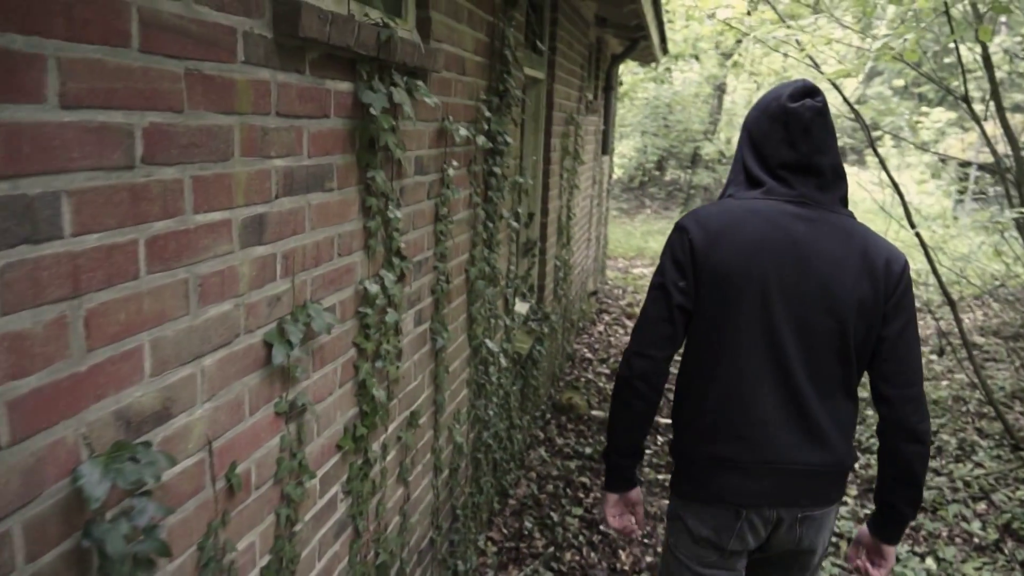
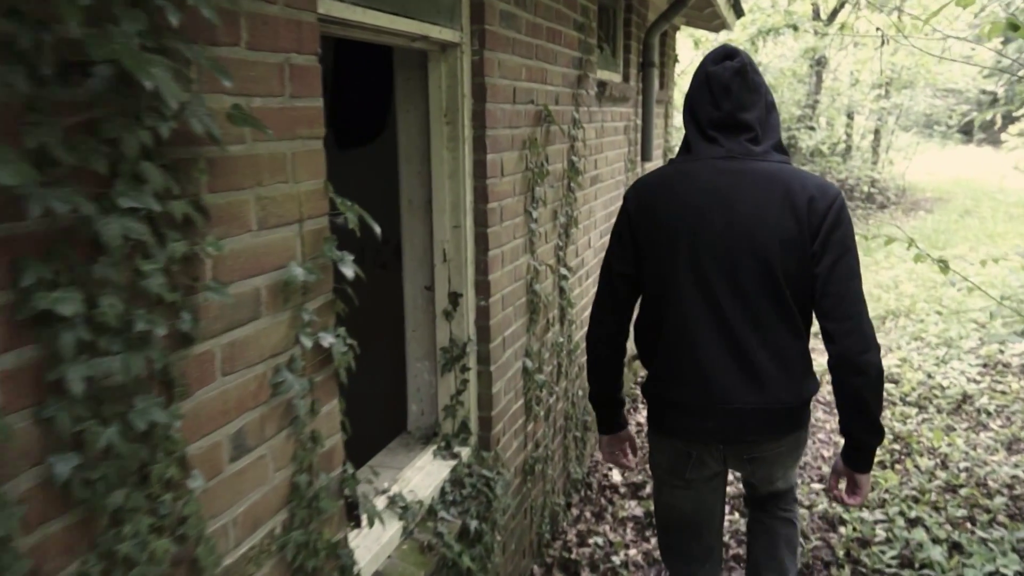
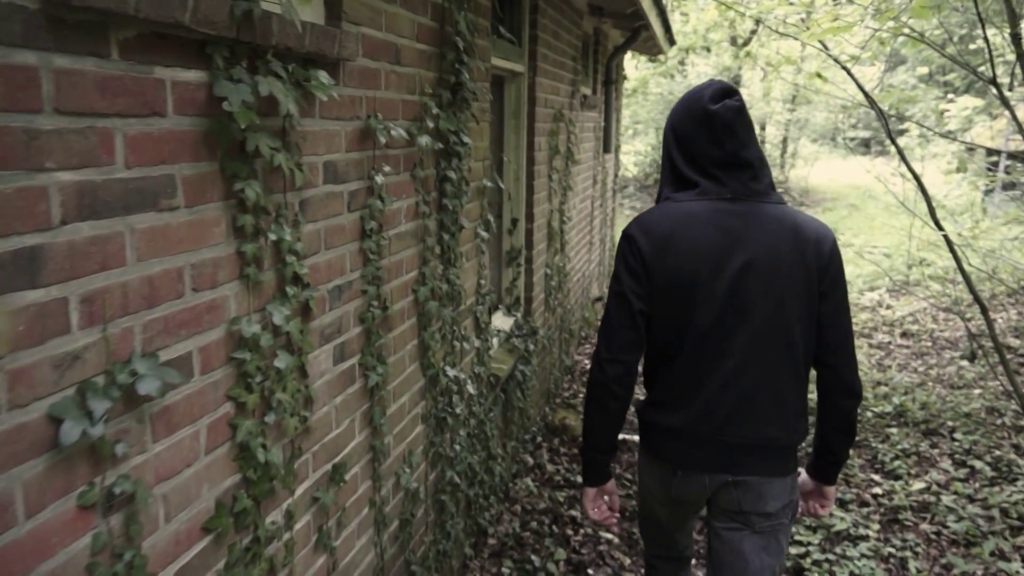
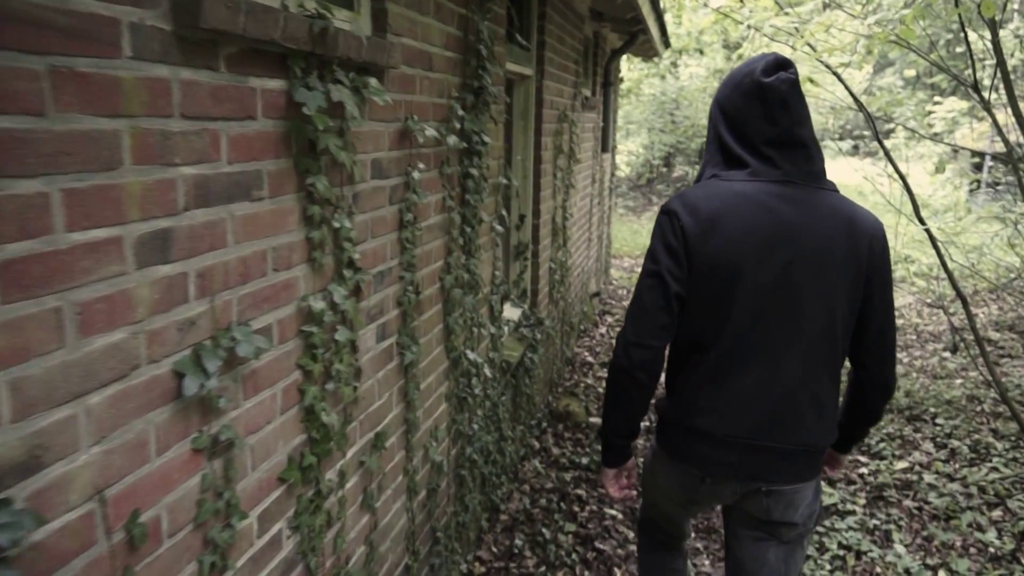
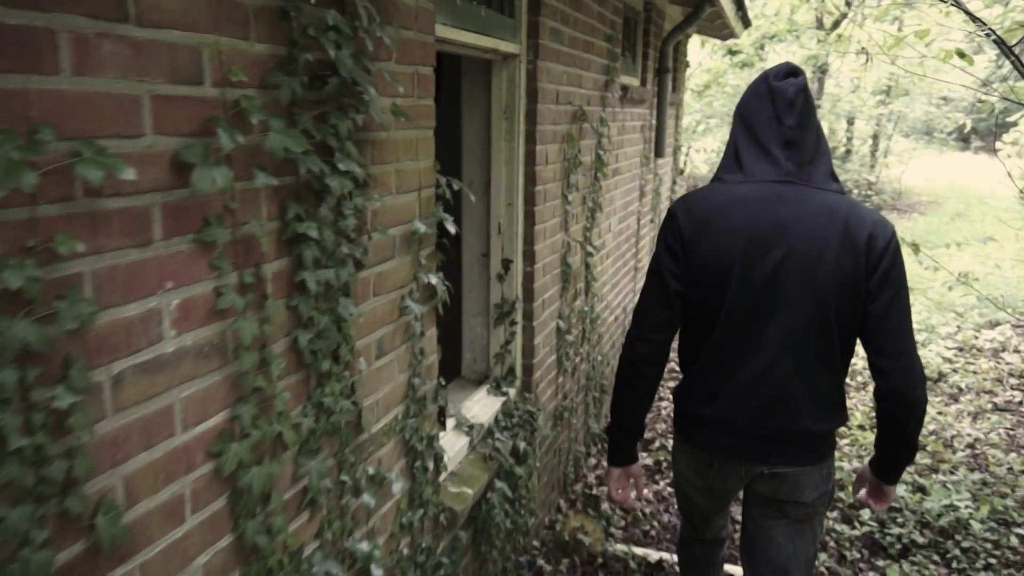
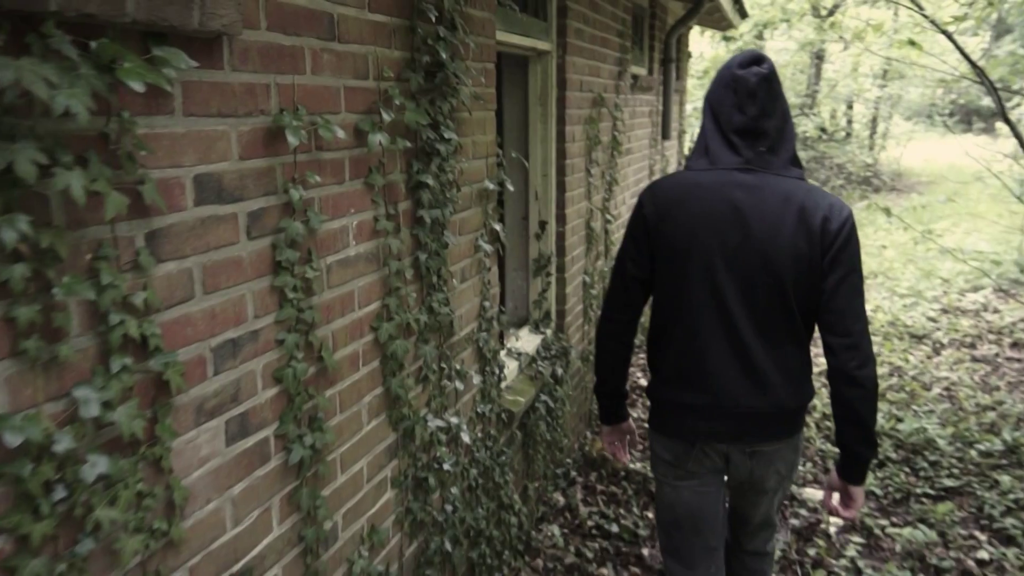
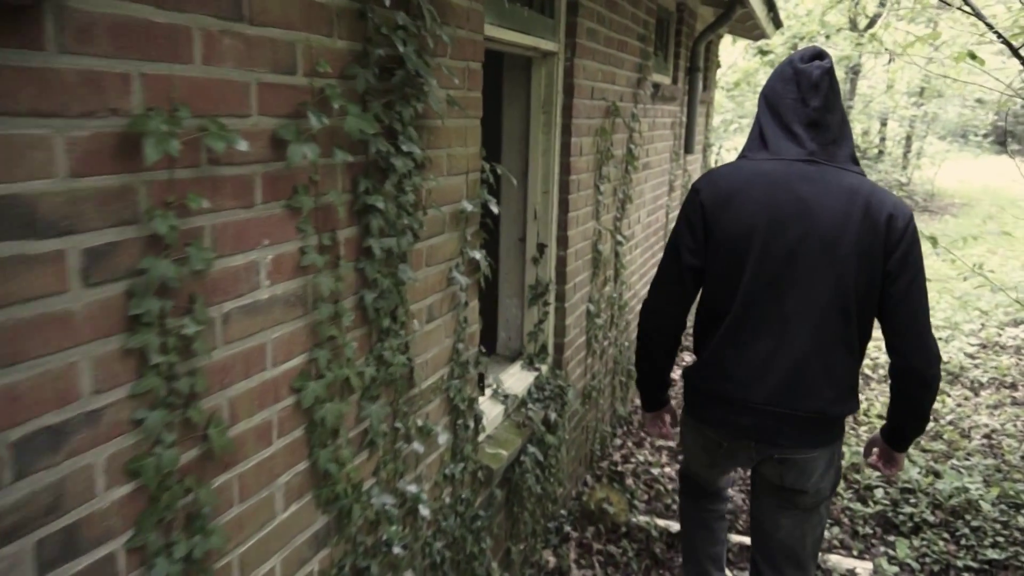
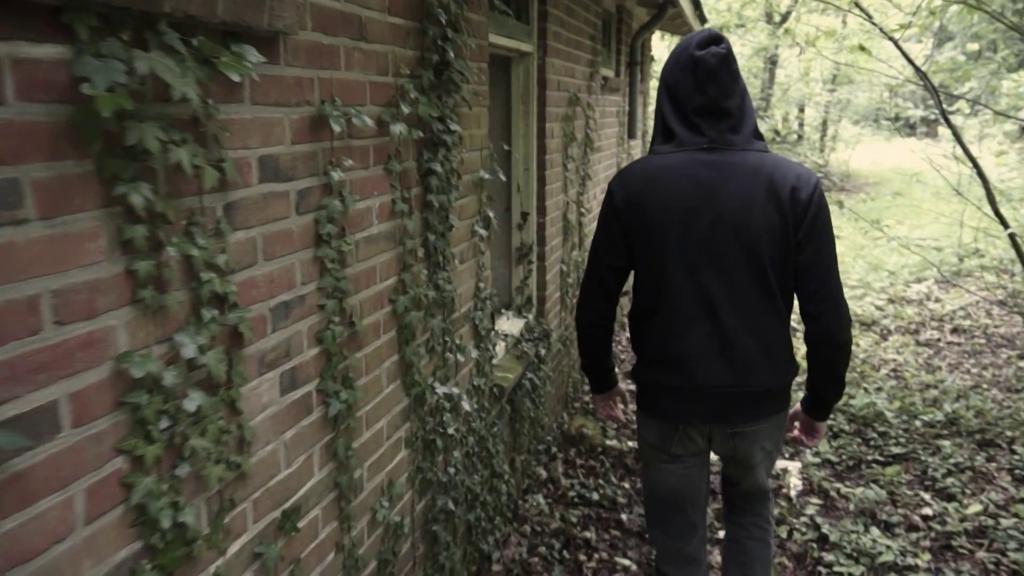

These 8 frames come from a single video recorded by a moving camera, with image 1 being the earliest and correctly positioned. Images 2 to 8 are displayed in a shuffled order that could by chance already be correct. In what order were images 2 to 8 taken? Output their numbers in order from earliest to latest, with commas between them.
4, 3, 8, 6, 7, 5, 2
